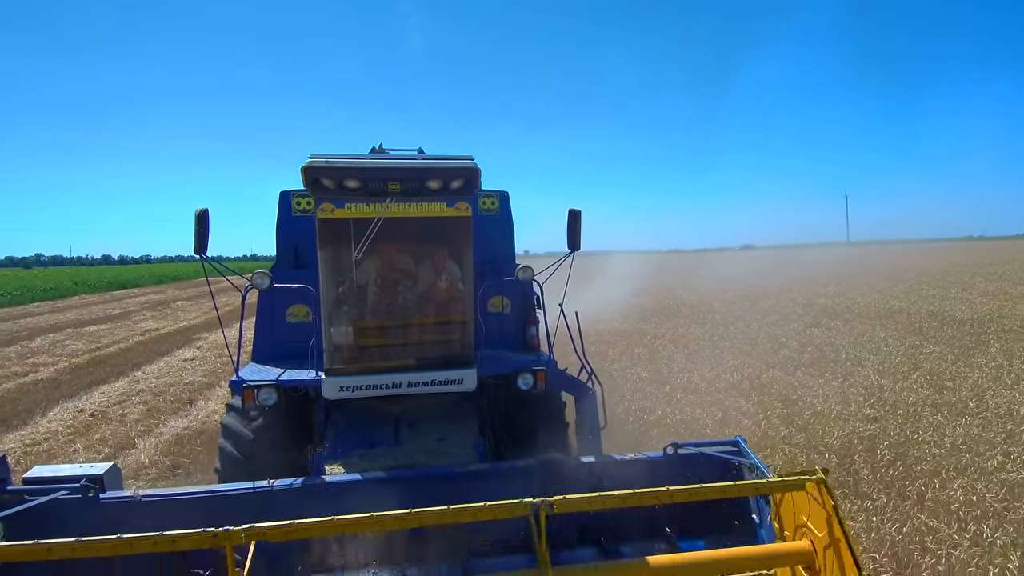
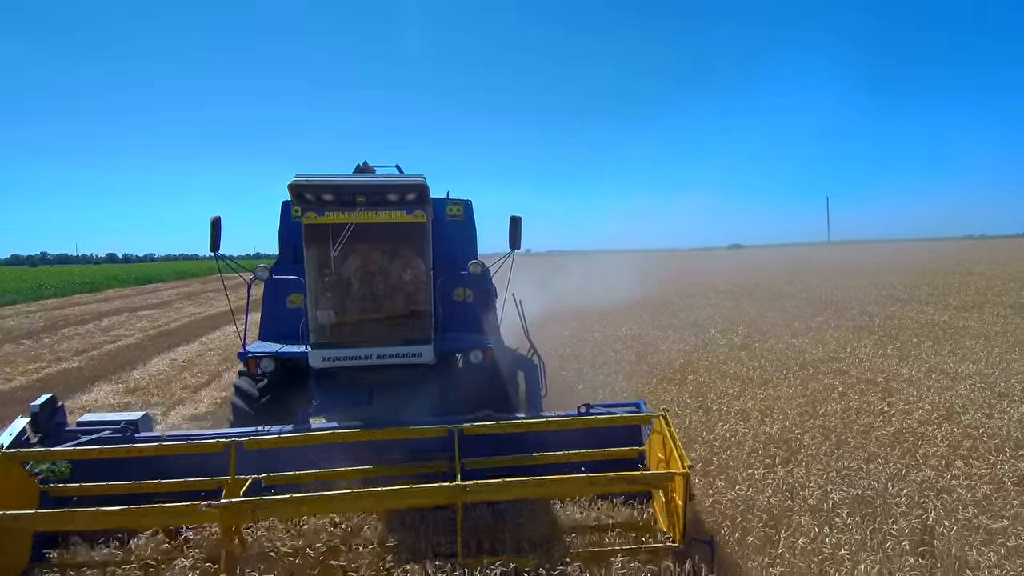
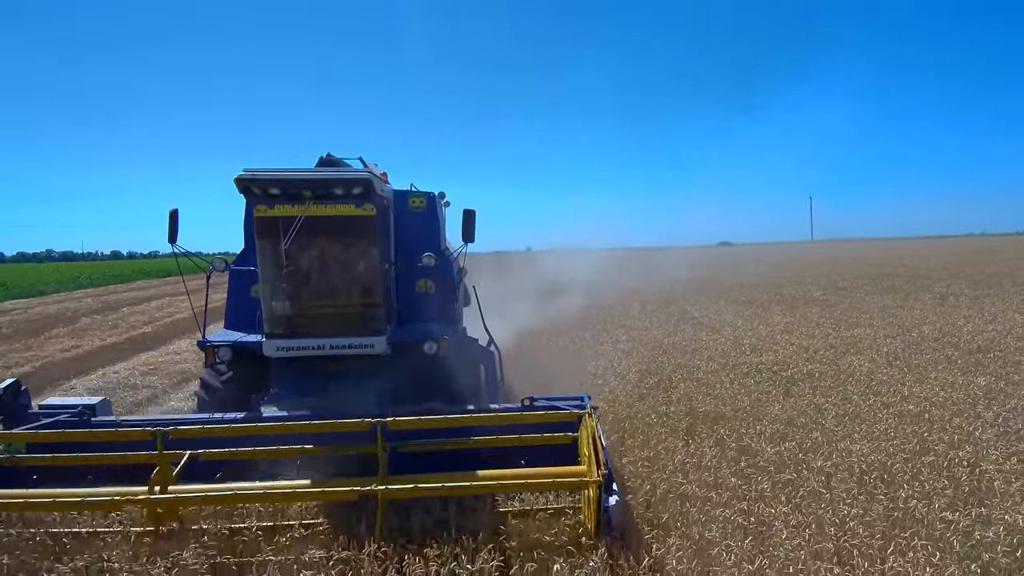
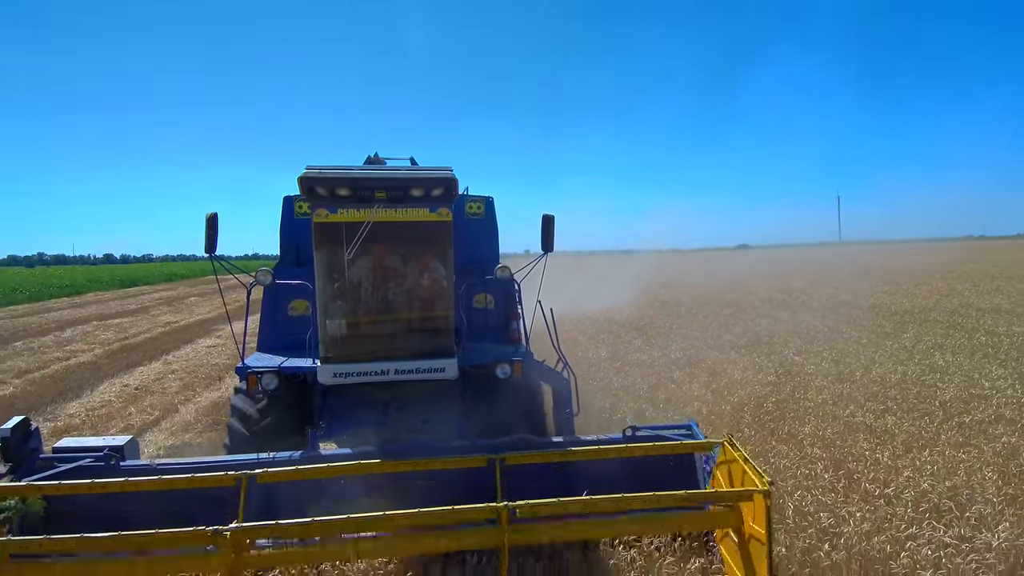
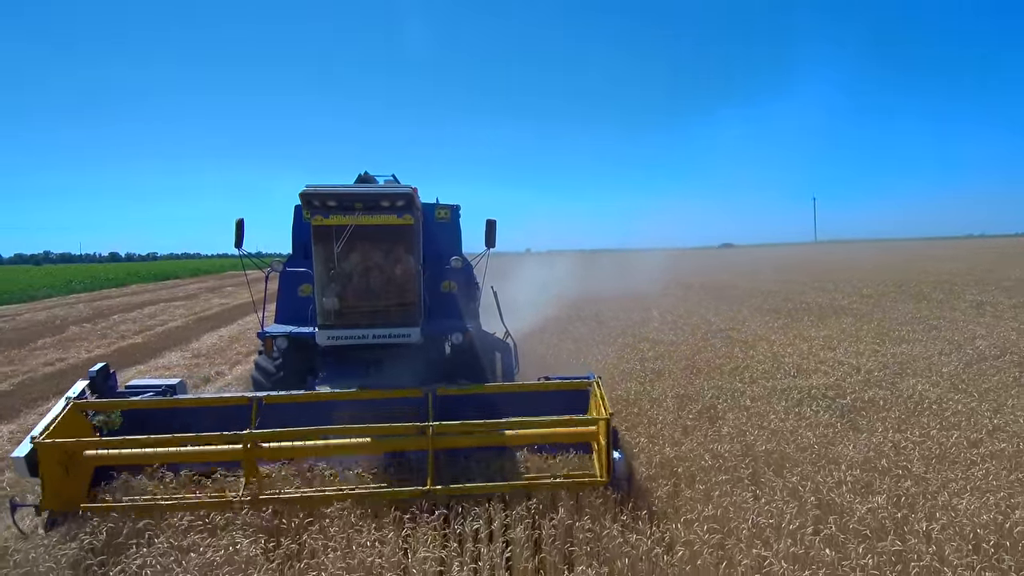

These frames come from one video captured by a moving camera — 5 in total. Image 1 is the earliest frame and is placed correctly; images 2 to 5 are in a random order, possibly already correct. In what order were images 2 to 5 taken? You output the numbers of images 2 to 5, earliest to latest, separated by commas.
4, 2, 5, 3
